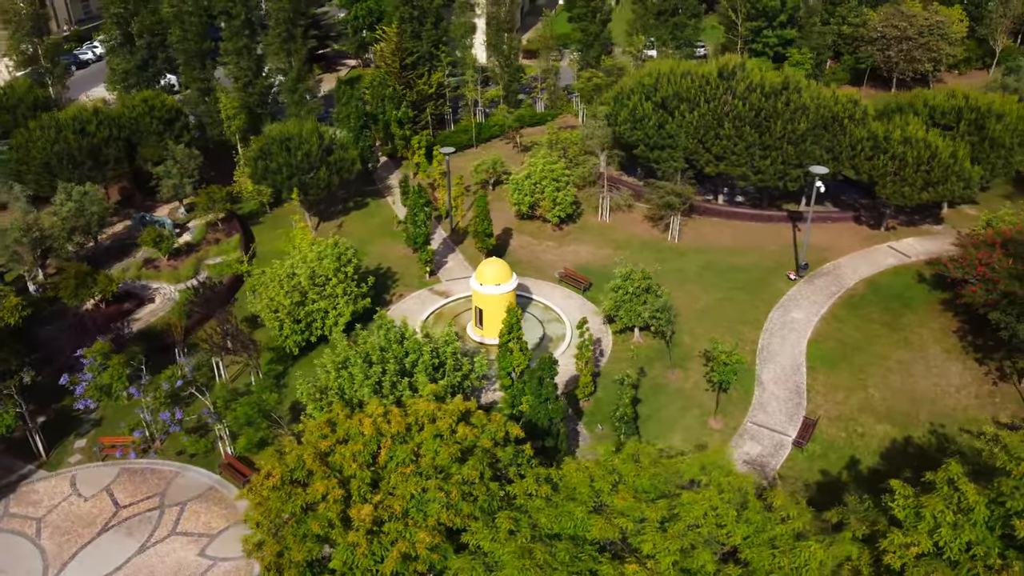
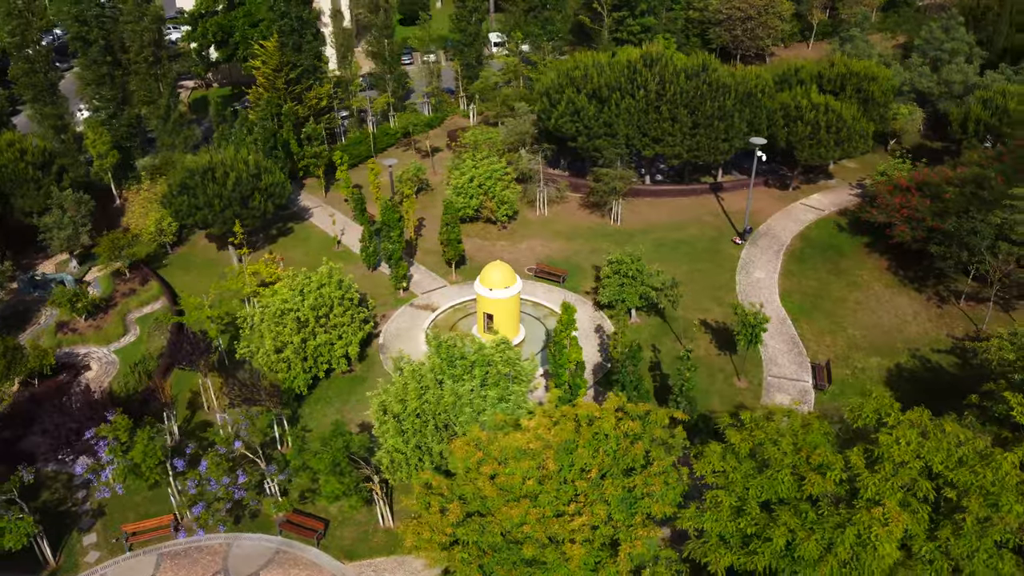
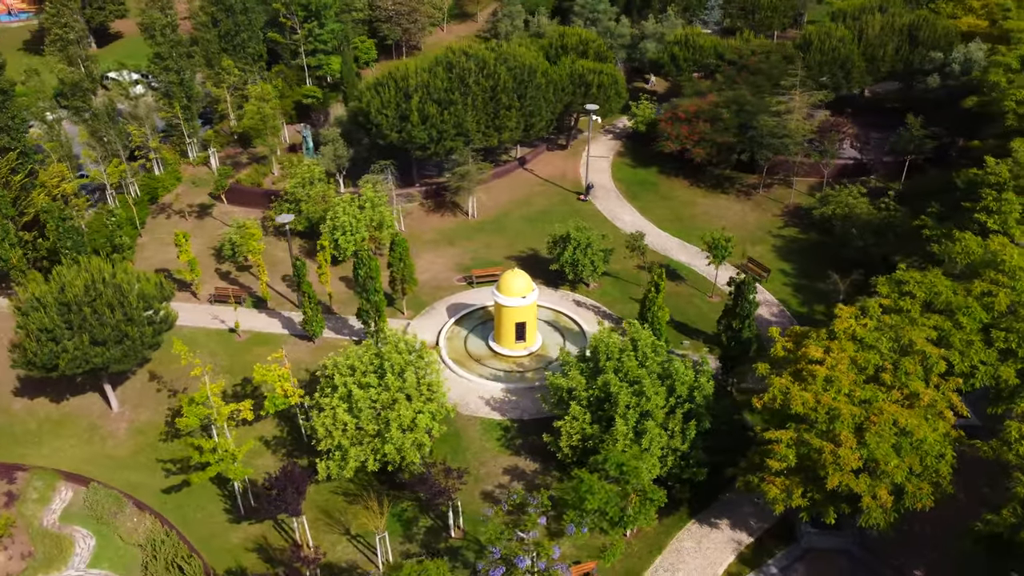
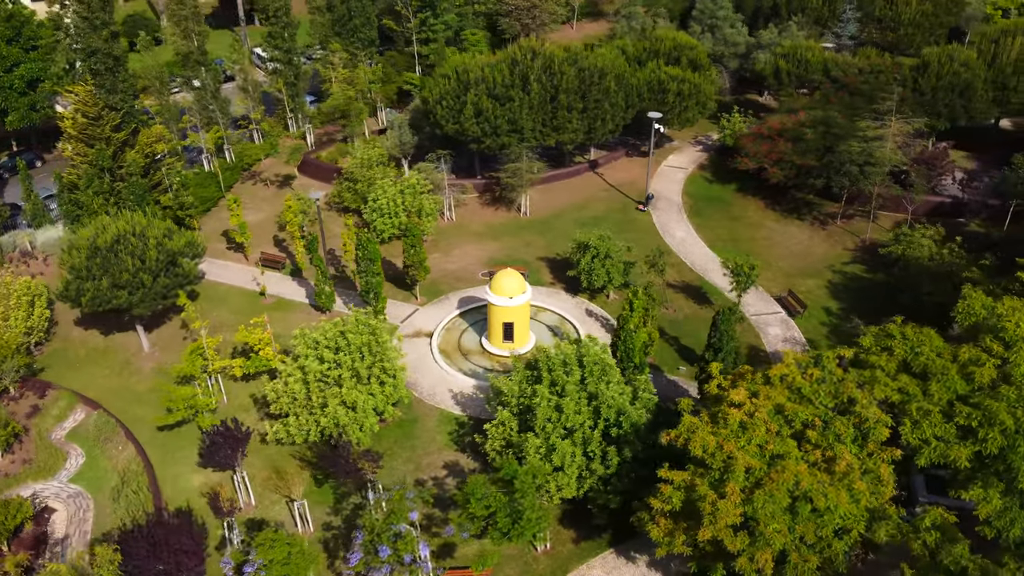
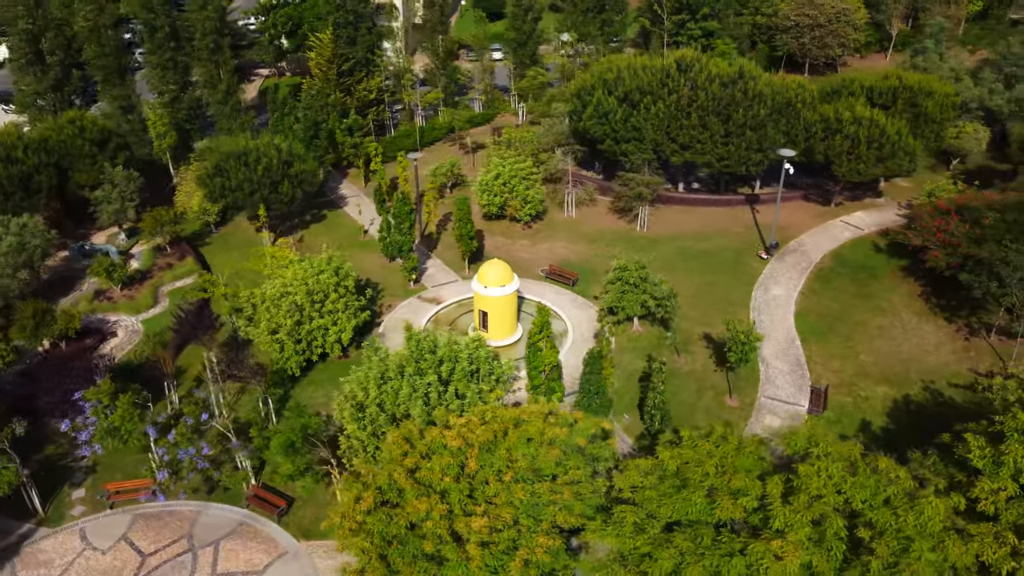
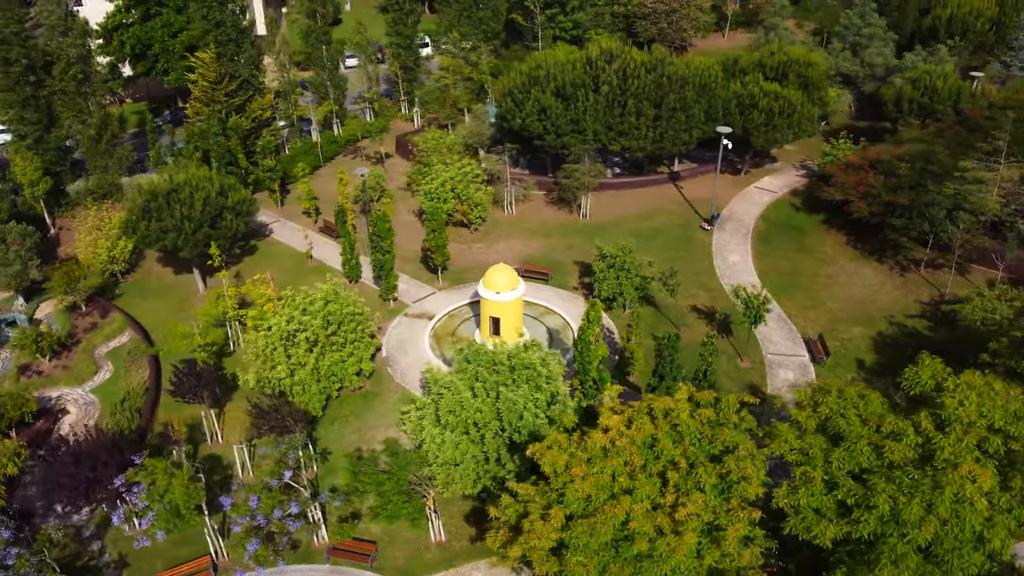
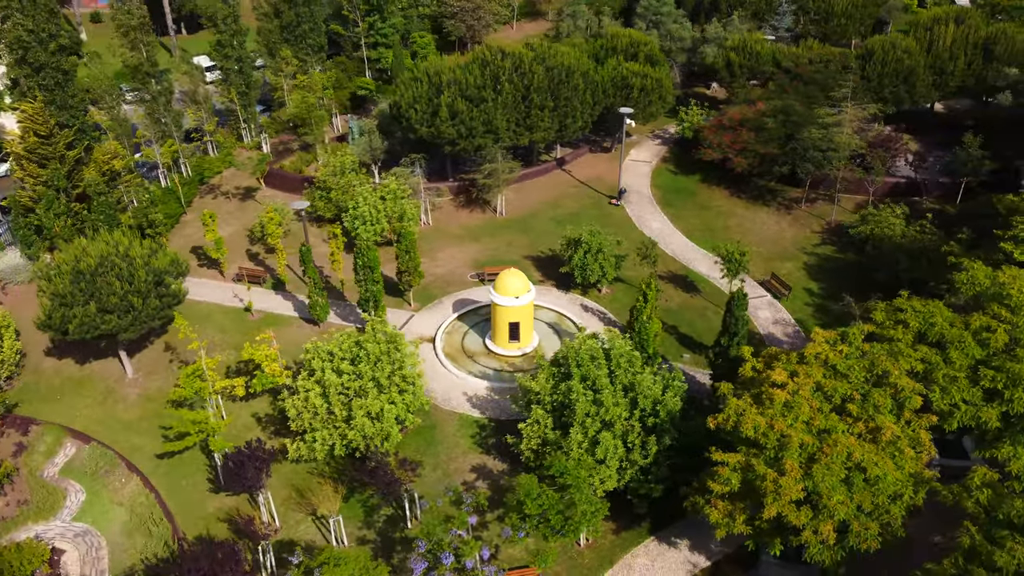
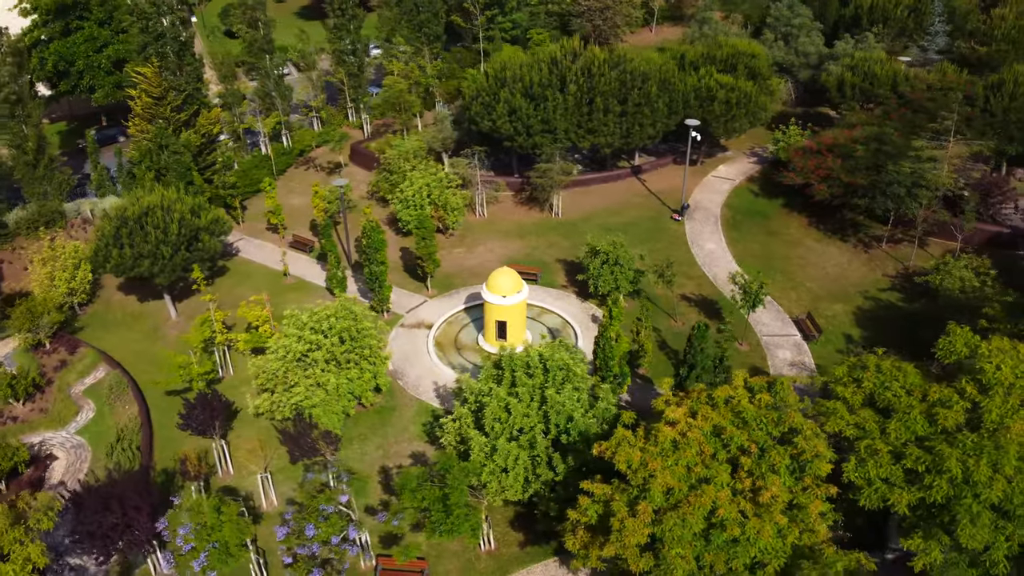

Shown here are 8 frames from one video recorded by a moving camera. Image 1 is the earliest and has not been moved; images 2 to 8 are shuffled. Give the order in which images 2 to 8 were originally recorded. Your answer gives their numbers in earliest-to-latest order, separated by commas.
5, 2, 6, 8, 4, 7, 3
